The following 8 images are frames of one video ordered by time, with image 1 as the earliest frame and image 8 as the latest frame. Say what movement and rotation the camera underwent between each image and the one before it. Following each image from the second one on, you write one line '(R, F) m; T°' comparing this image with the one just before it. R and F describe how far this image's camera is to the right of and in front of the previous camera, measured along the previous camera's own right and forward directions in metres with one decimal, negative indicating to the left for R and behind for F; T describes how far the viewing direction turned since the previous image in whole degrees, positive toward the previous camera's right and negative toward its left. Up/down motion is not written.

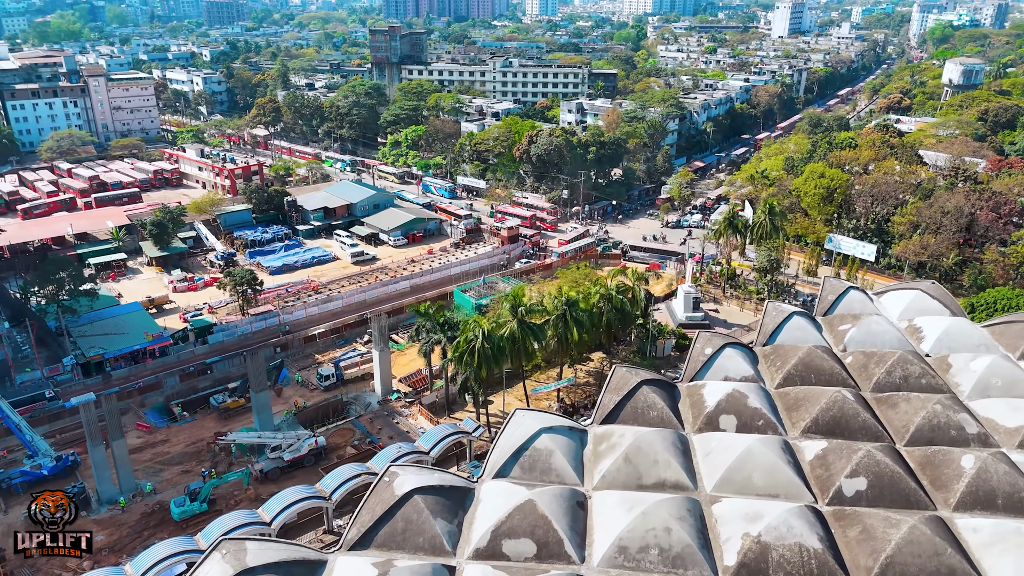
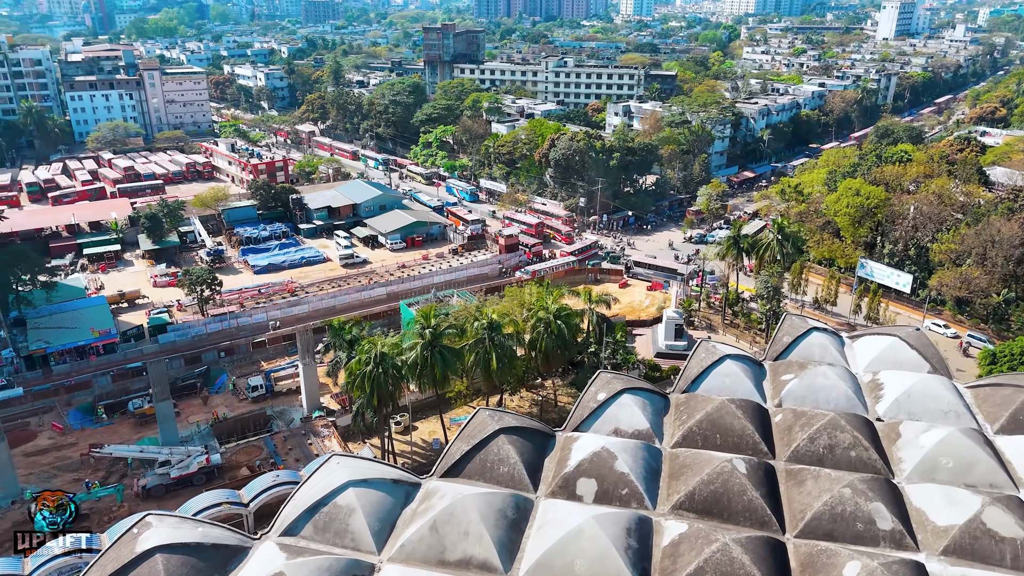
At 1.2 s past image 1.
(+7.8, +4.0) m; -7°
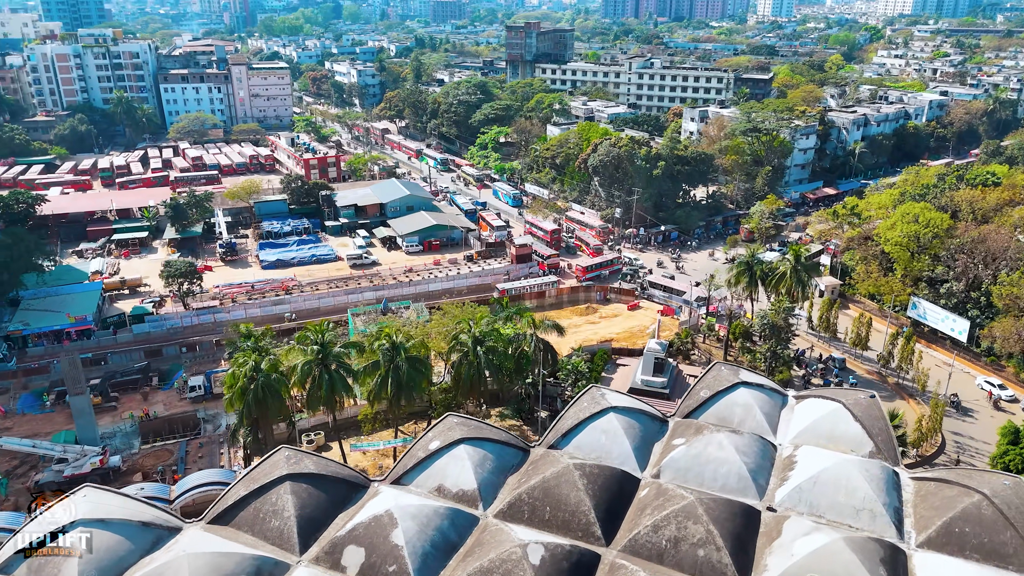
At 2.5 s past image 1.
(+8.8, +4.2) m; -10°
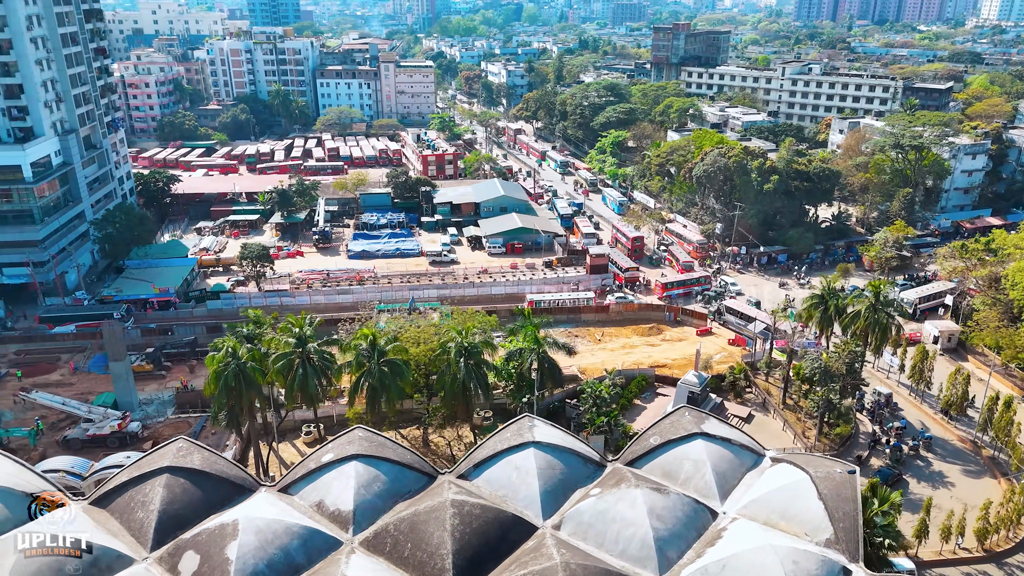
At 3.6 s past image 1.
(+7.1, +2.7) m; -13°
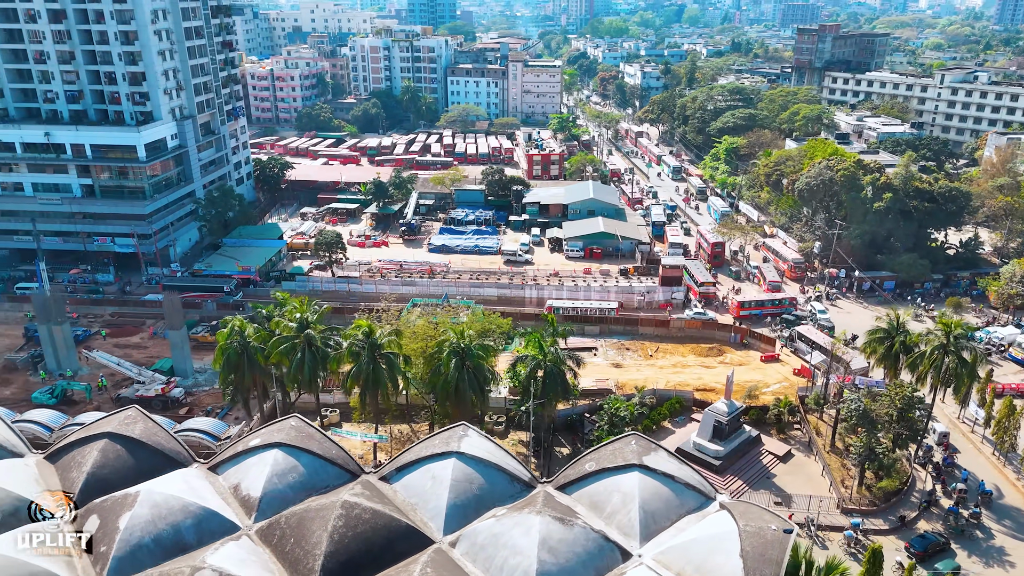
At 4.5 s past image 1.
(+5.9, +1.6) m; -12°
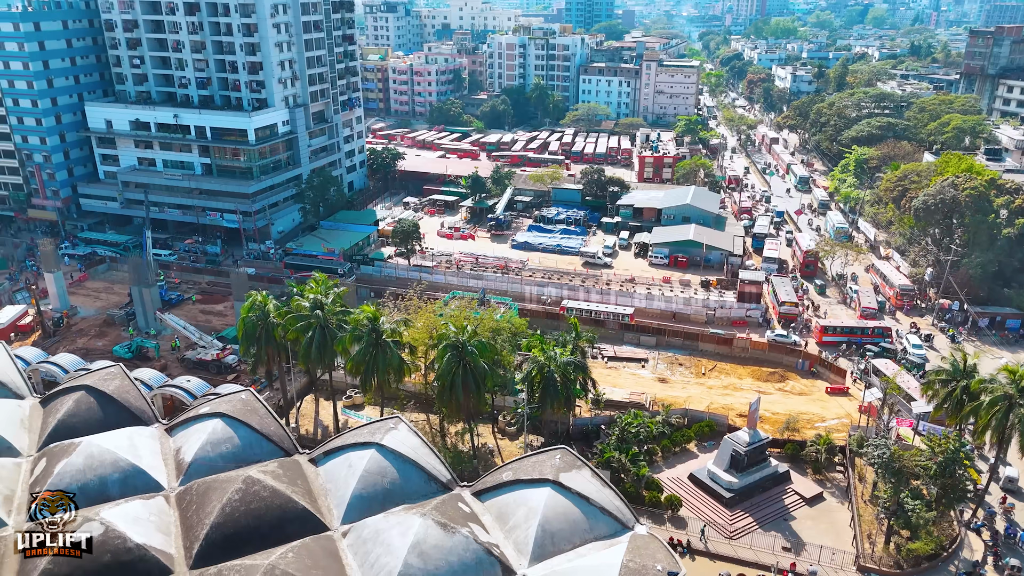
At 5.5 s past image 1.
(+5.9, +1.3) m; -12°
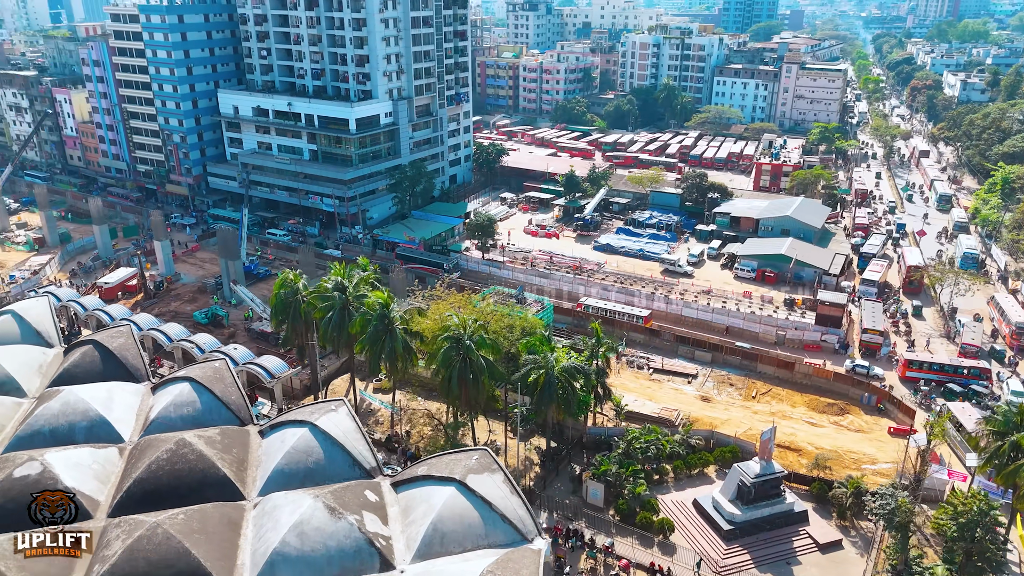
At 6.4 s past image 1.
(+5.7, +1.1) m; -12°
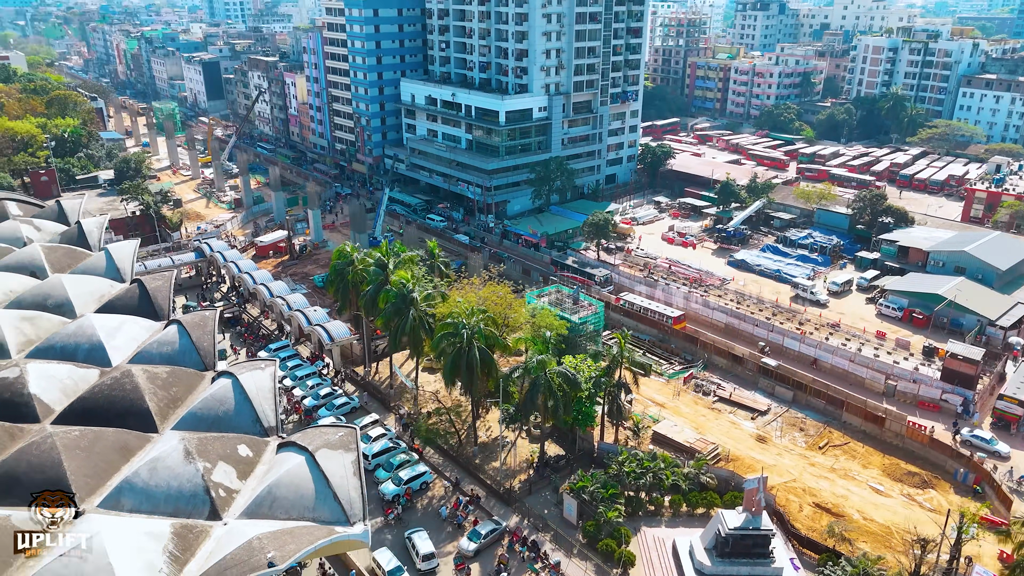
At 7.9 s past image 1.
(+9.0, +2.1) m; -18°
